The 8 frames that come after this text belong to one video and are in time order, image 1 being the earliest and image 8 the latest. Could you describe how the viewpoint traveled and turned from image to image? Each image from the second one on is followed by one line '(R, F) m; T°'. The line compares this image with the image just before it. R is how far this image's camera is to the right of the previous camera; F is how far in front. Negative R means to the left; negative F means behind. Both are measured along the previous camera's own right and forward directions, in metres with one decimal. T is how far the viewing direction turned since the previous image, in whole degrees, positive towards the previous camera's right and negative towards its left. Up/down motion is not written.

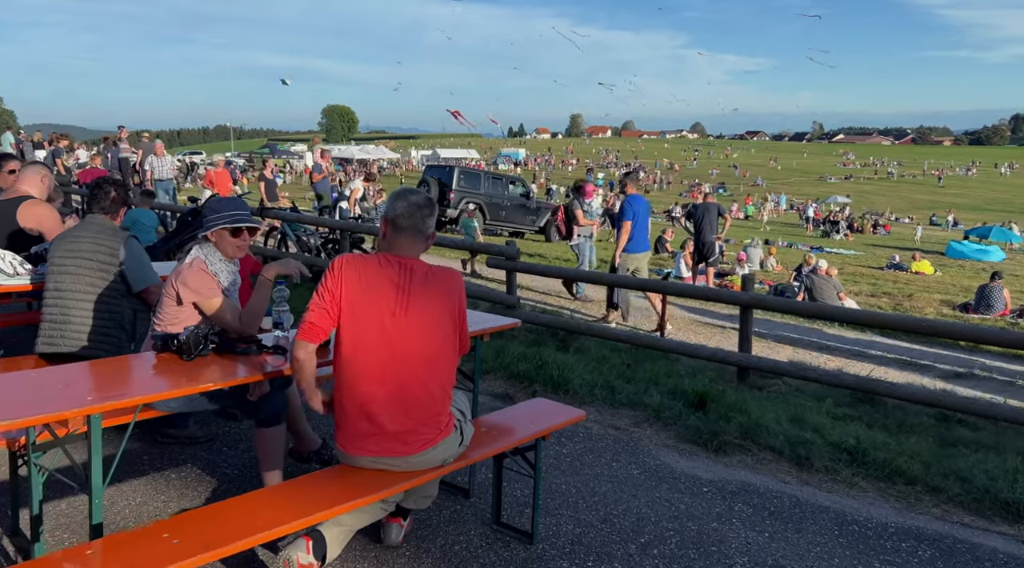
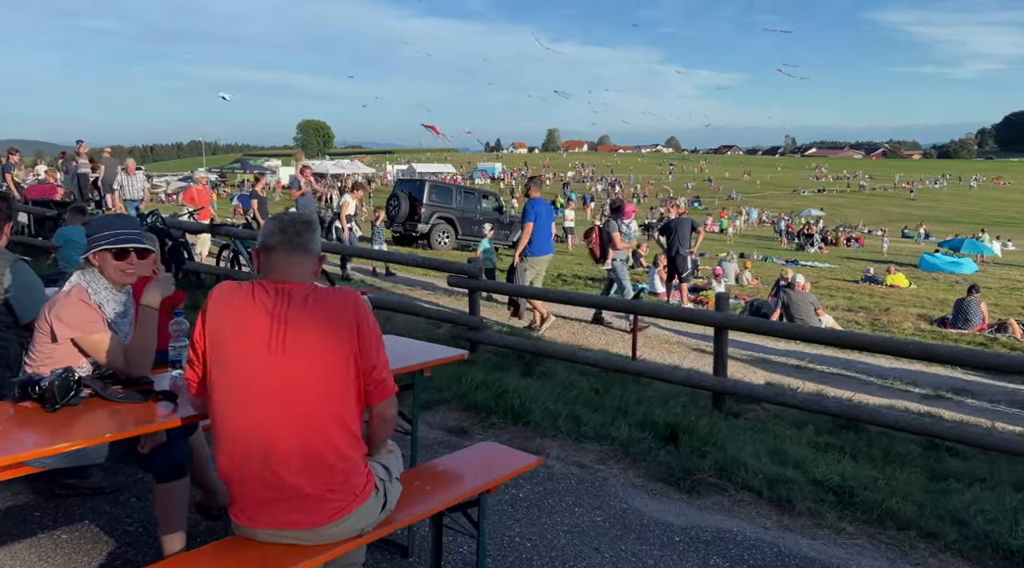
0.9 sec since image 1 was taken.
(+0.1, +0.3) m; +2°
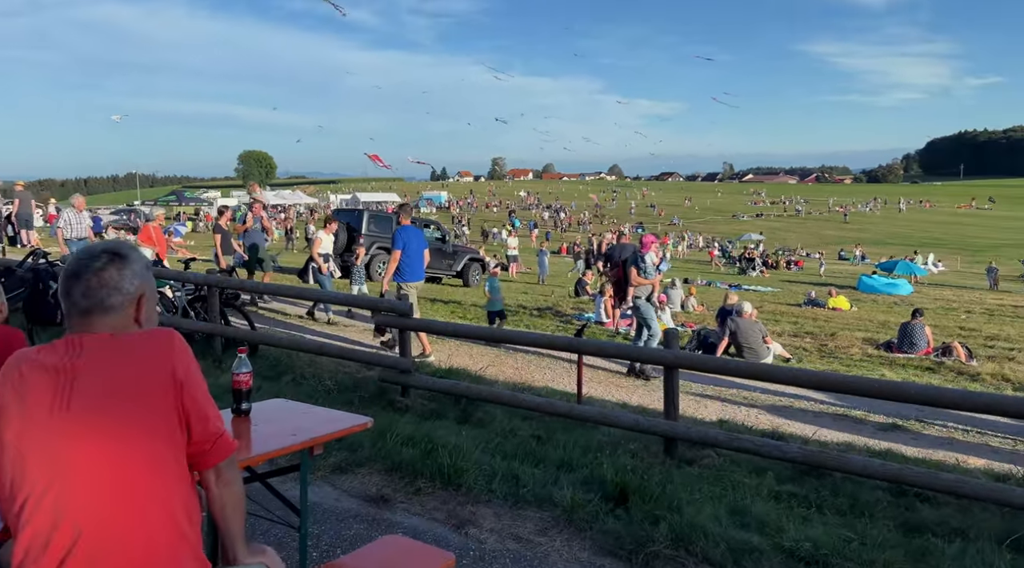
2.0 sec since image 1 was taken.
(+0.1, +0.4) m; +4°
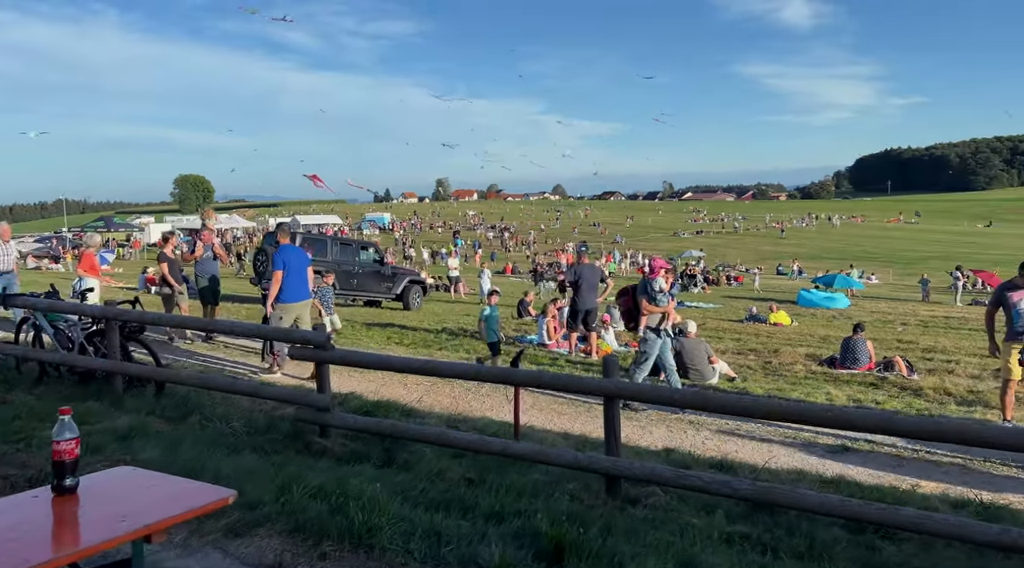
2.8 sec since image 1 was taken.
(+0.1, +0.4) m; +4°
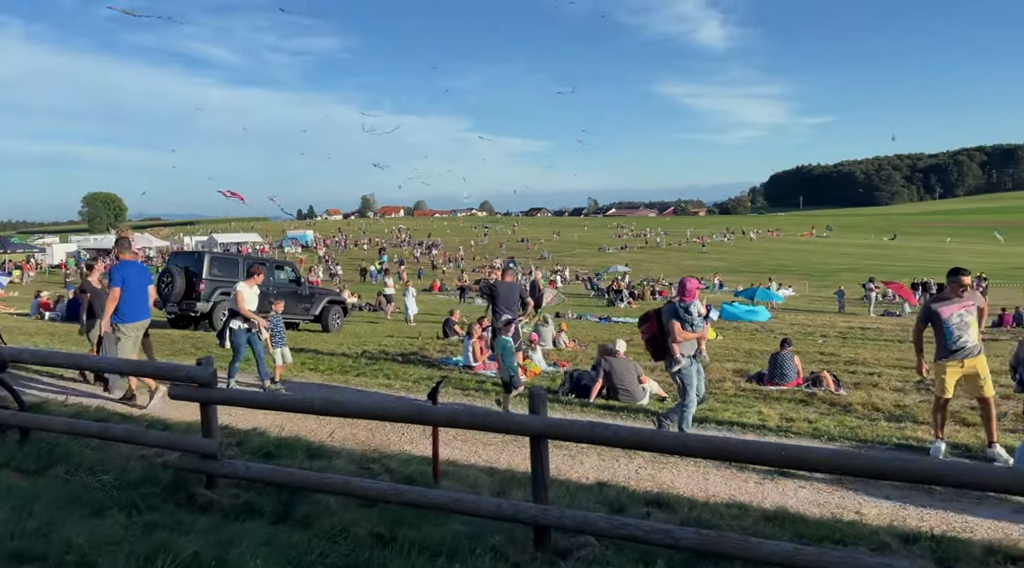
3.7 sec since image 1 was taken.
(+0.1, +0.5) m; +5°
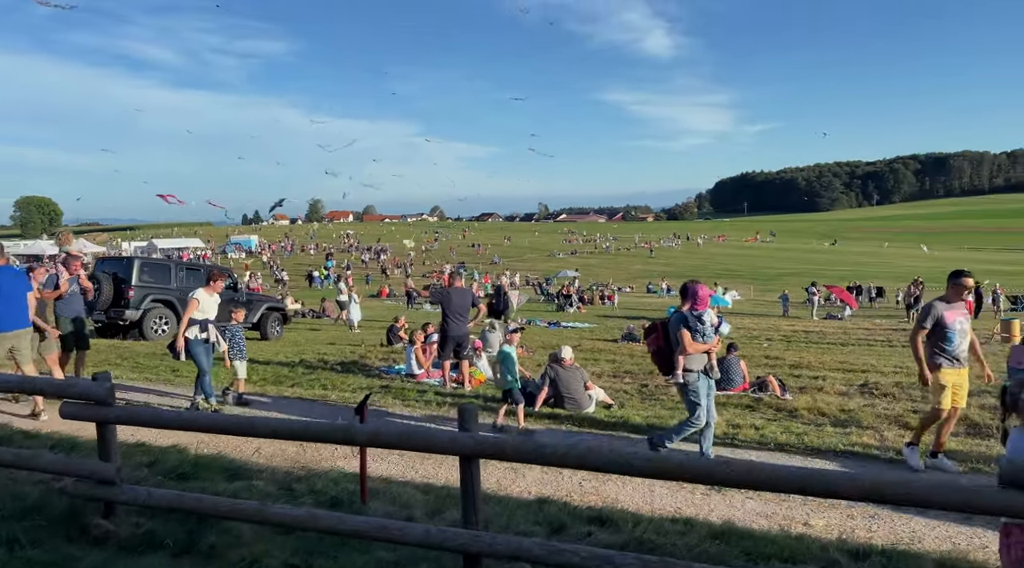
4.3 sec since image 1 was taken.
(+0.1, +0.3) m; +3°
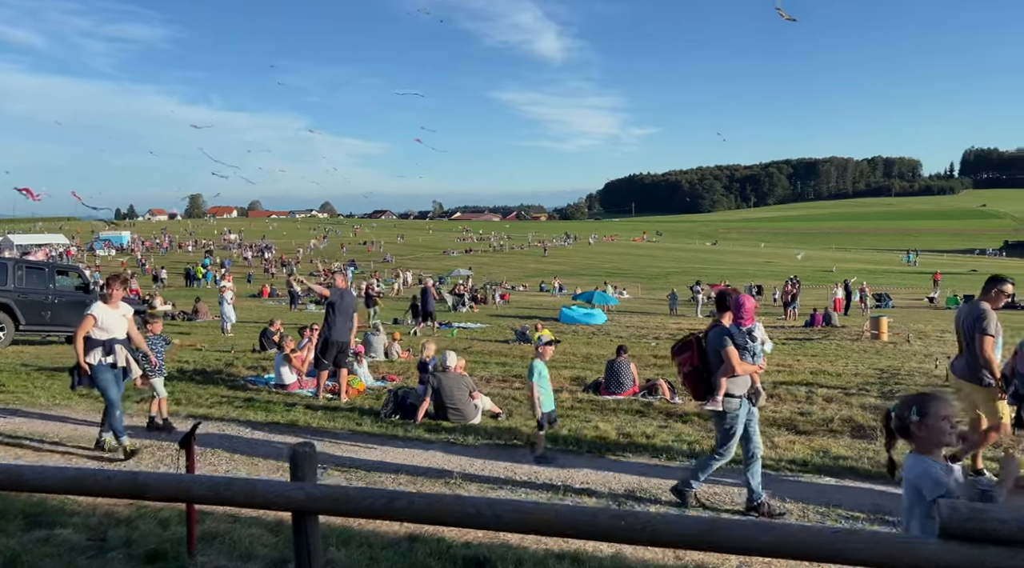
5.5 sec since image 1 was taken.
(+0.2, +0.7) m; +7°
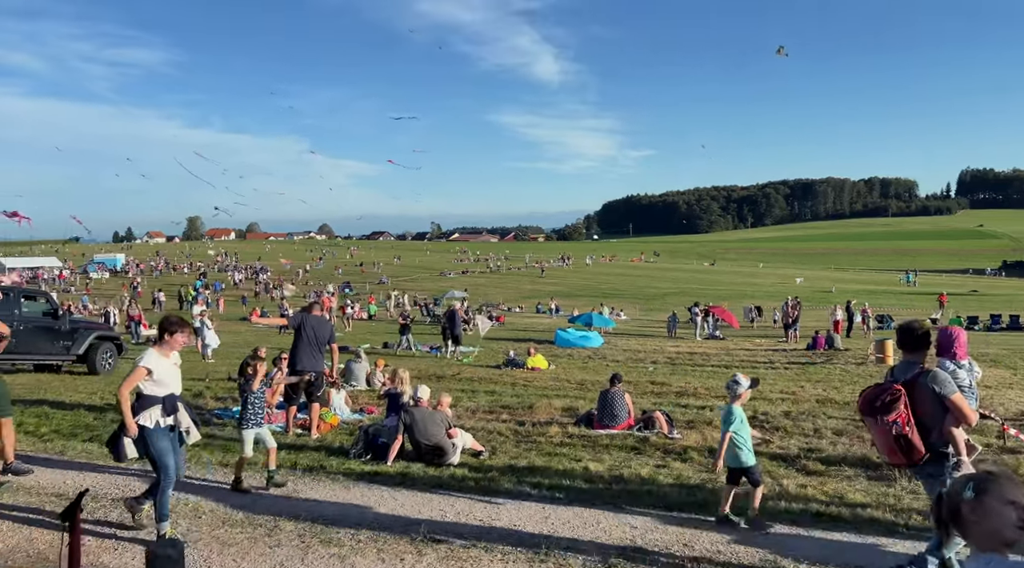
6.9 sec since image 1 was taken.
(+0.2, +0.8) m; 0°
